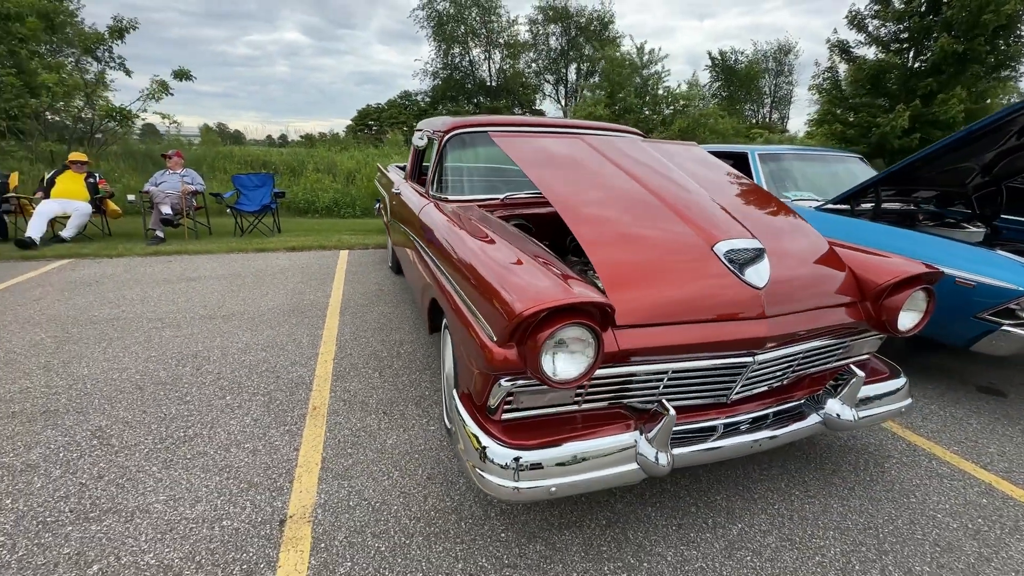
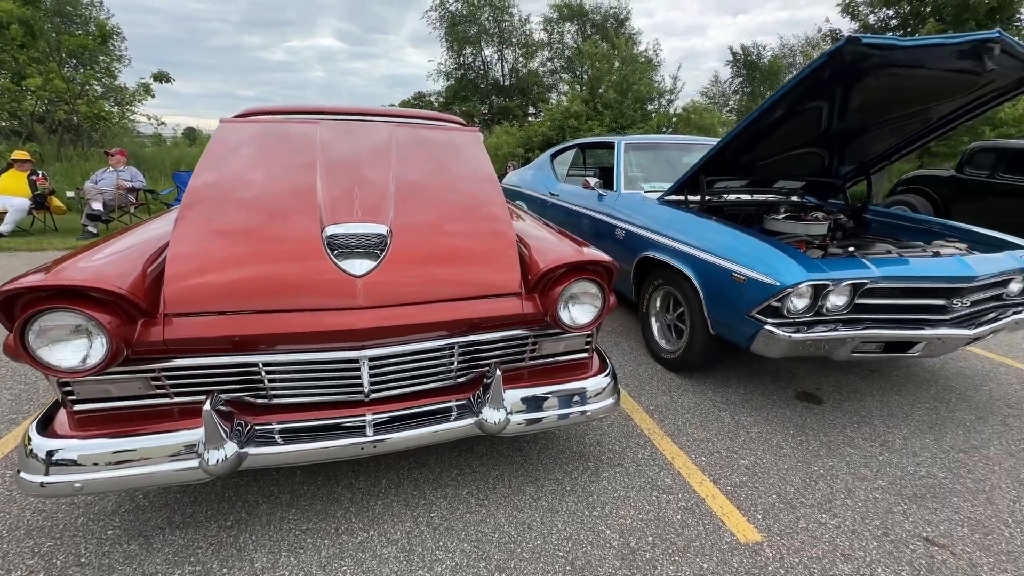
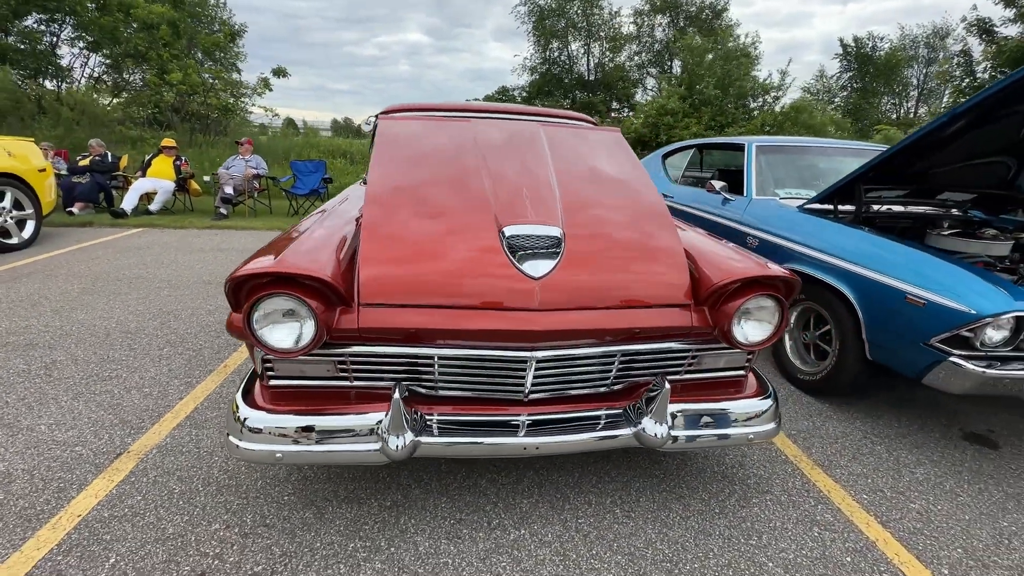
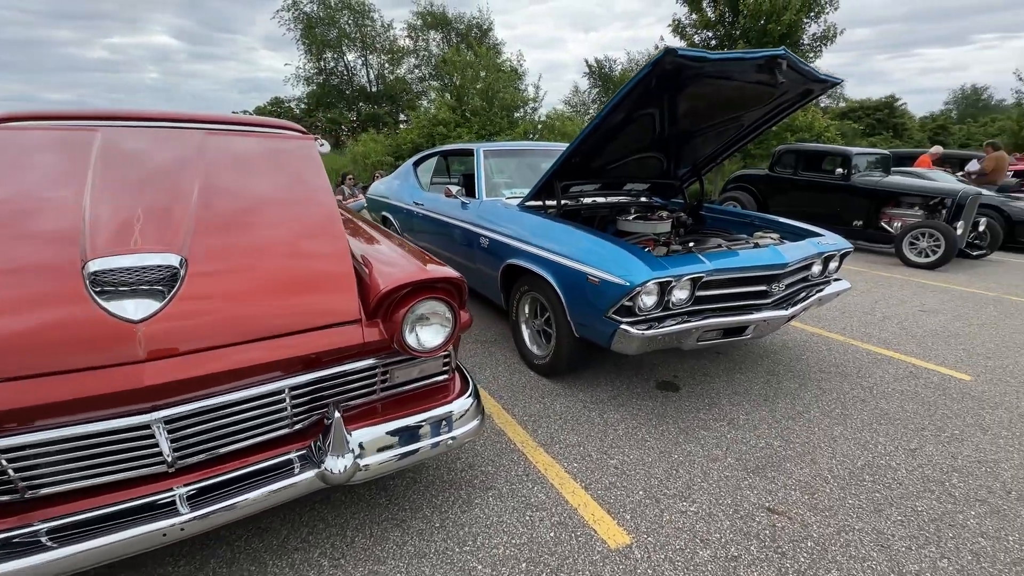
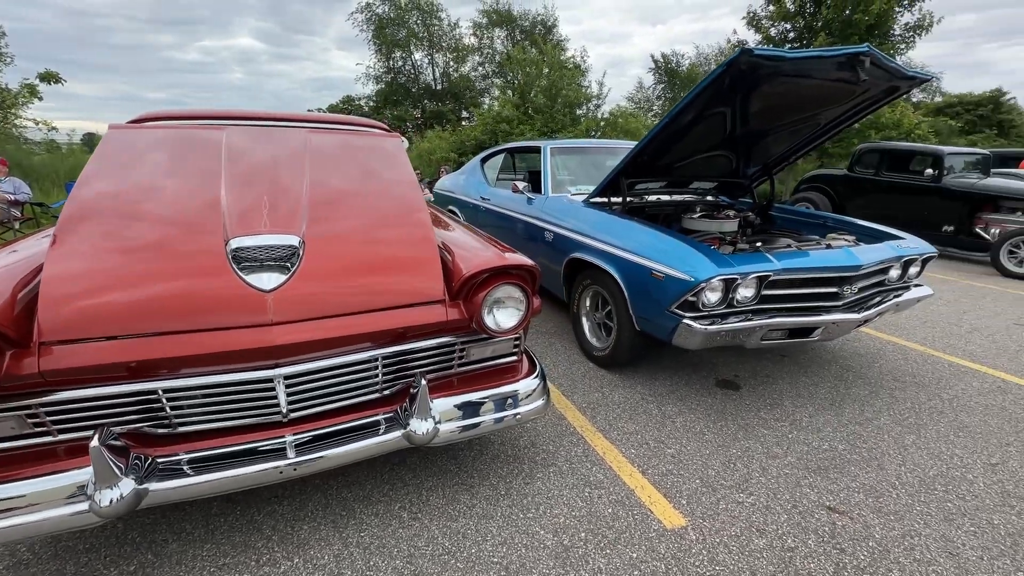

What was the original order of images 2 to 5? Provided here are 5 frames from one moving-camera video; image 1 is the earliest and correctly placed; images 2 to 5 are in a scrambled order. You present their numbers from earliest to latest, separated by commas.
3, 2, 5, 4
